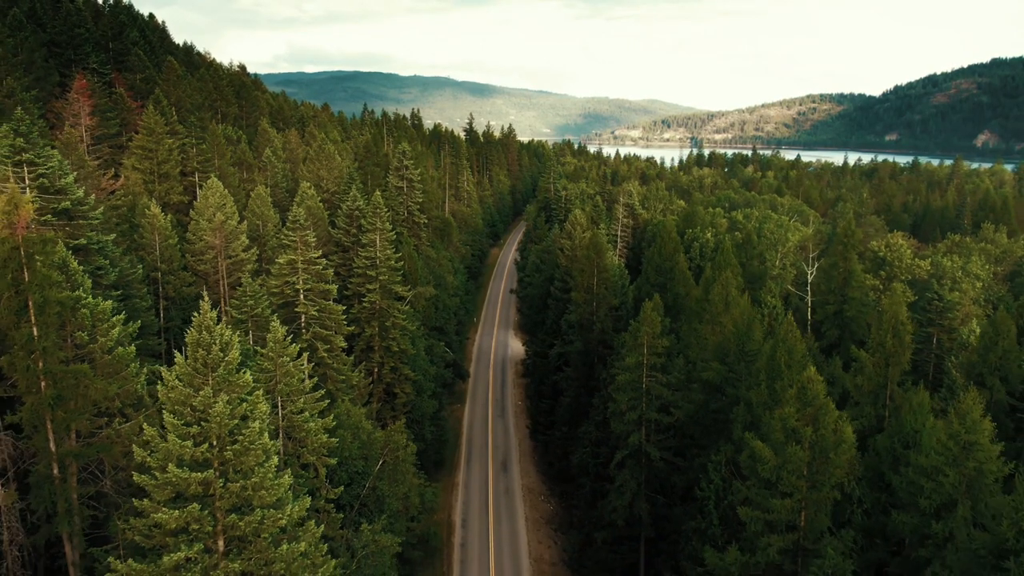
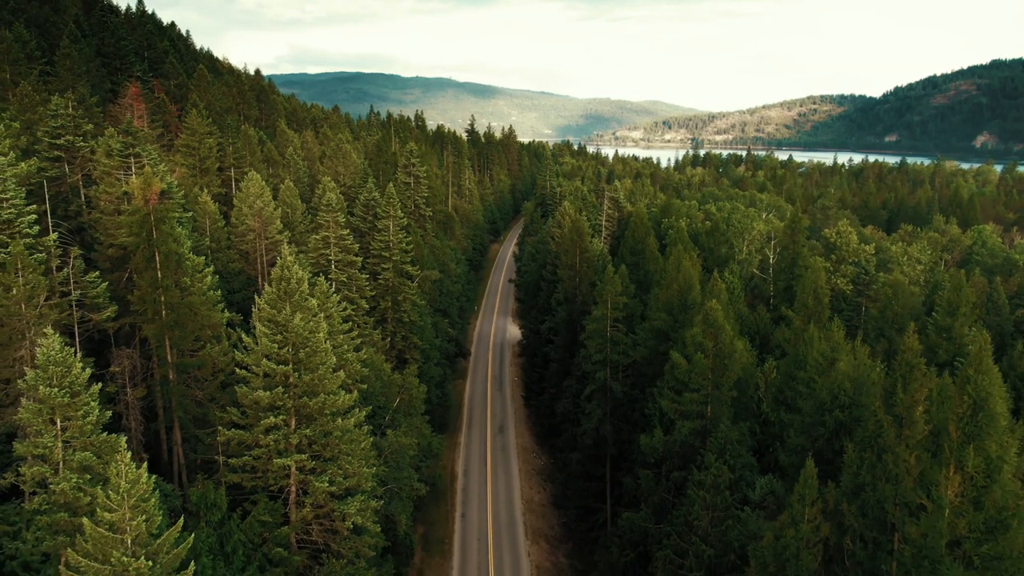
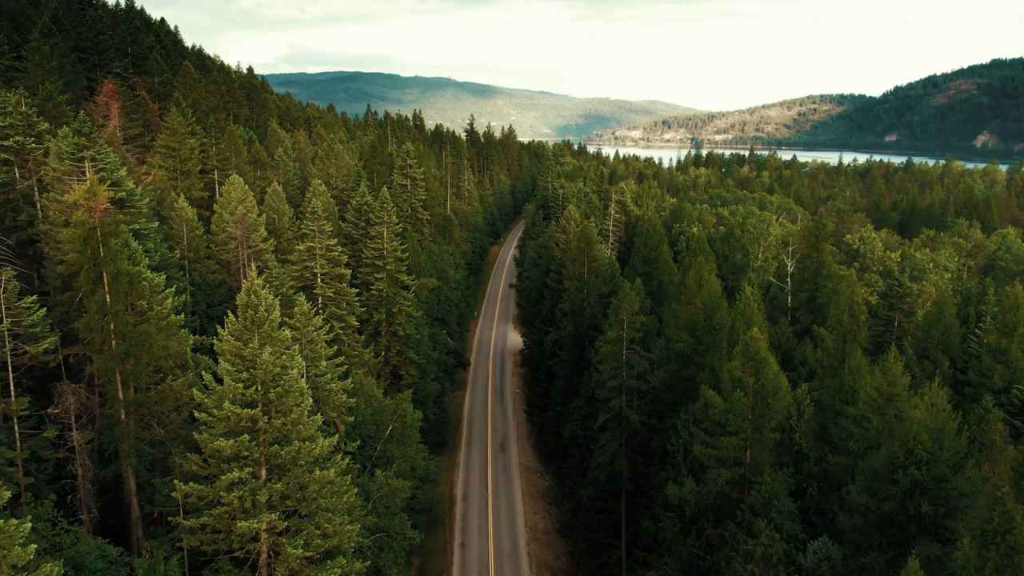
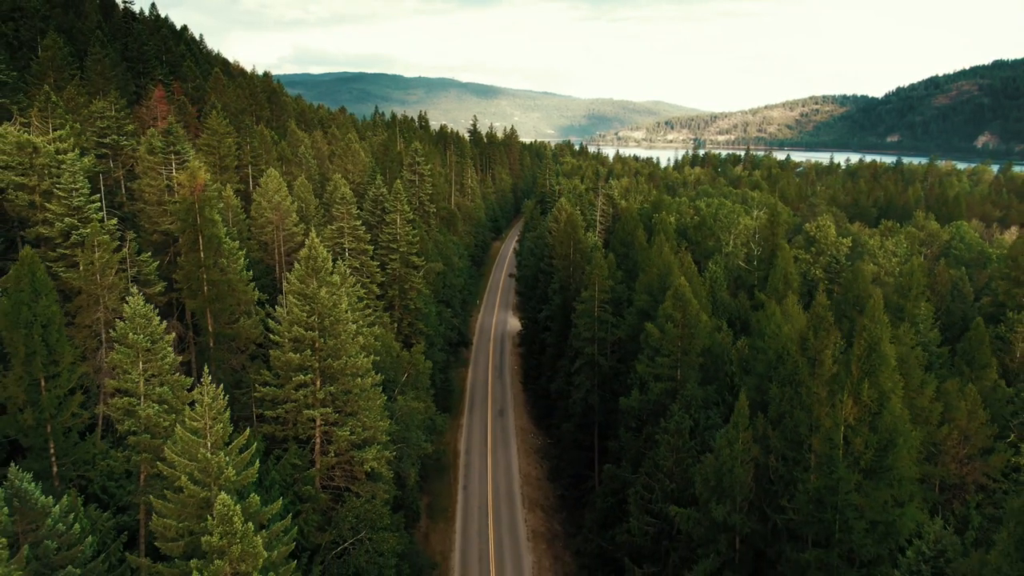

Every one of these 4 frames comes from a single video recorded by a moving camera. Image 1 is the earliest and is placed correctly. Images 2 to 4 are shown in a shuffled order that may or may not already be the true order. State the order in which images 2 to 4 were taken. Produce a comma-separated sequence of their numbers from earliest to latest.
3, 2, 4
